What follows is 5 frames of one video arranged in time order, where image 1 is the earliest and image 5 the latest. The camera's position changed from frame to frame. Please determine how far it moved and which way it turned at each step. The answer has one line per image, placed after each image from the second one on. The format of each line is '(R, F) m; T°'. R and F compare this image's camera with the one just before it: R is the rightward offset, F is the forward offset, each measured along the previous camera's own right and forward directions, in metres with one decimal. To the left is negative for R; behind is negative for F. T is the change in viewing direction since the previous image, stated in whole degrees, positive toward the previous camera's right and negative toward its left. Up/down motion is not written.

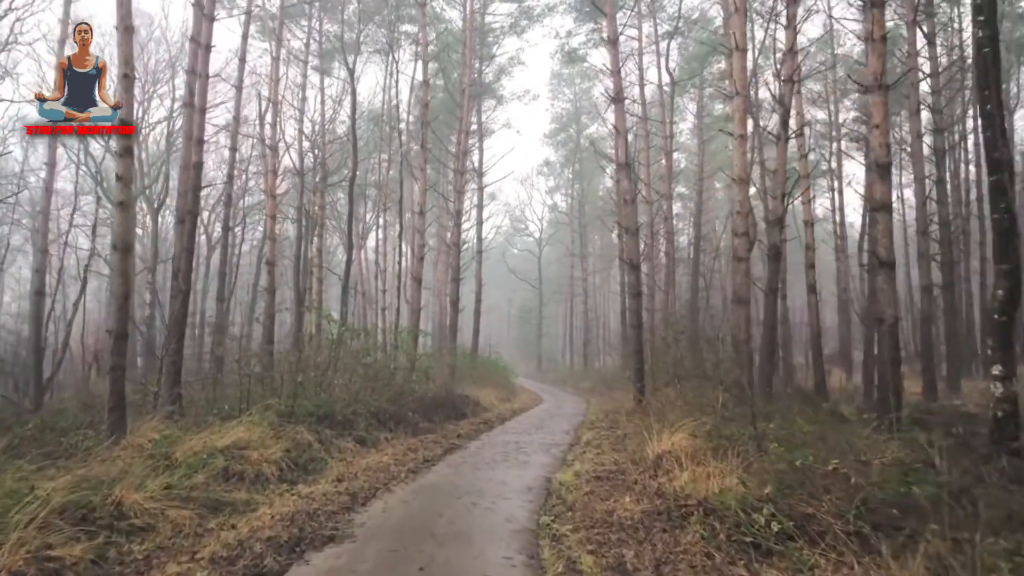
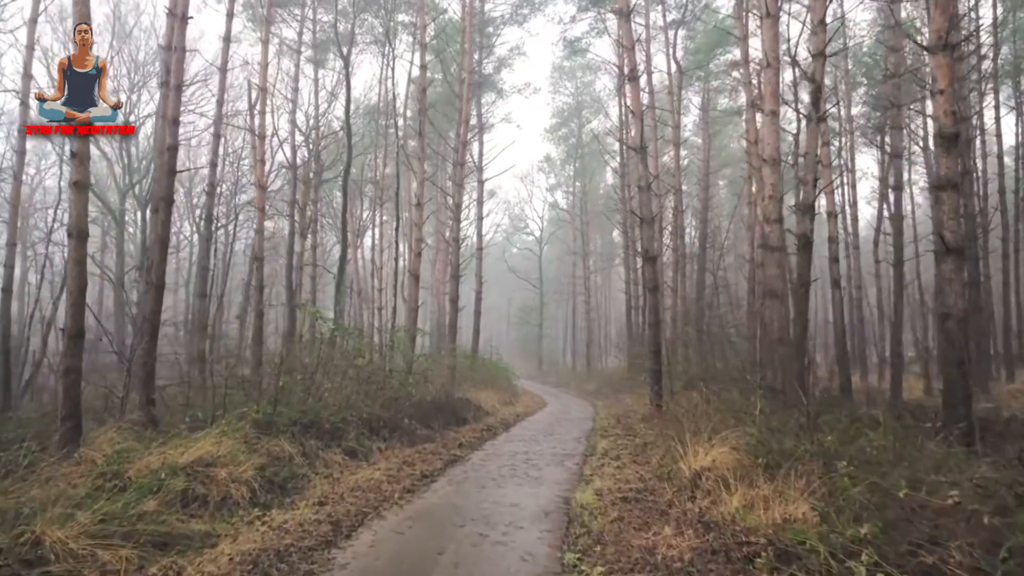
(-0.1, +0.9) m; 0°
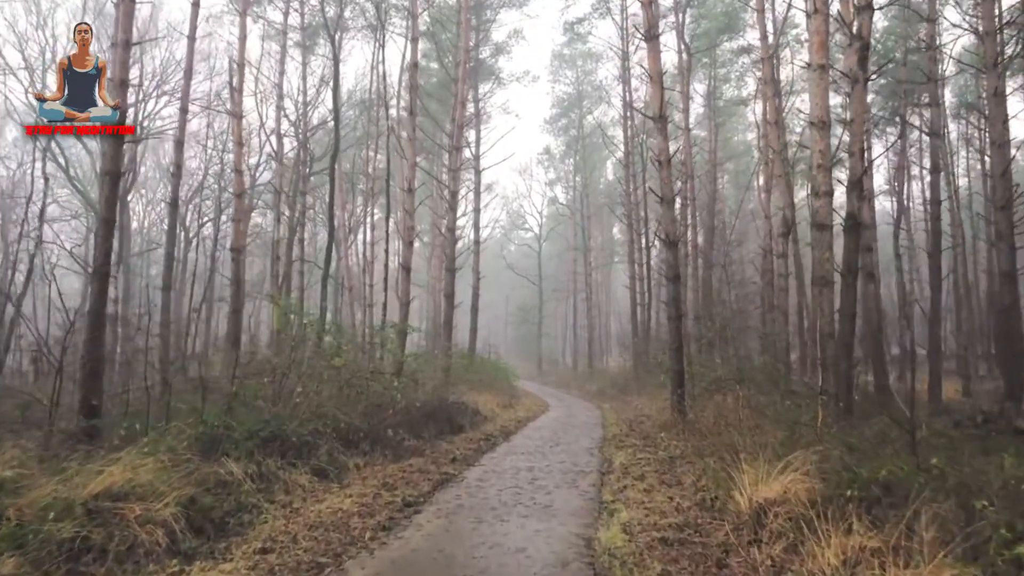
(0.0, +1.3) m; 0°
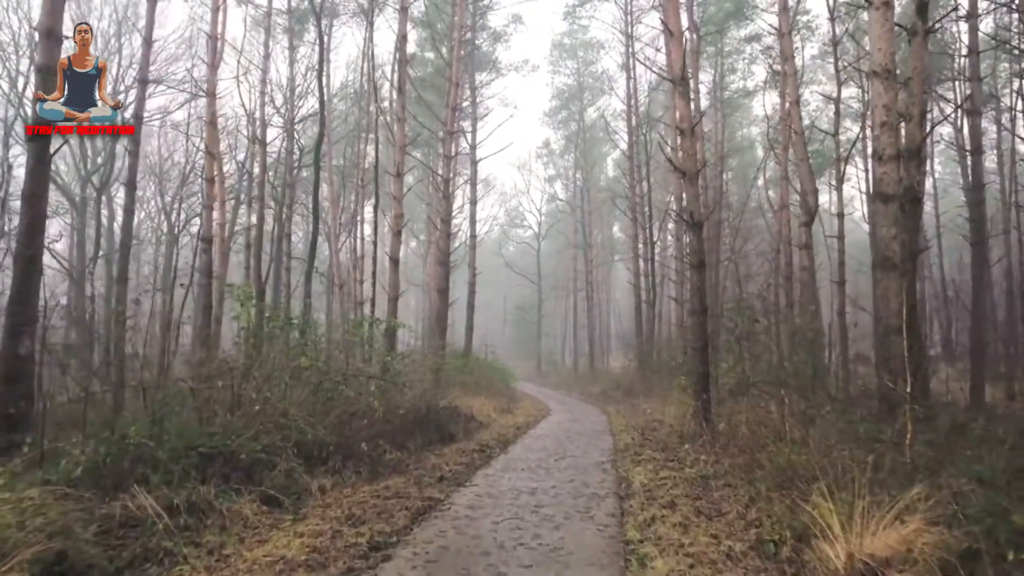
(0.0, +1.2) m; 0°
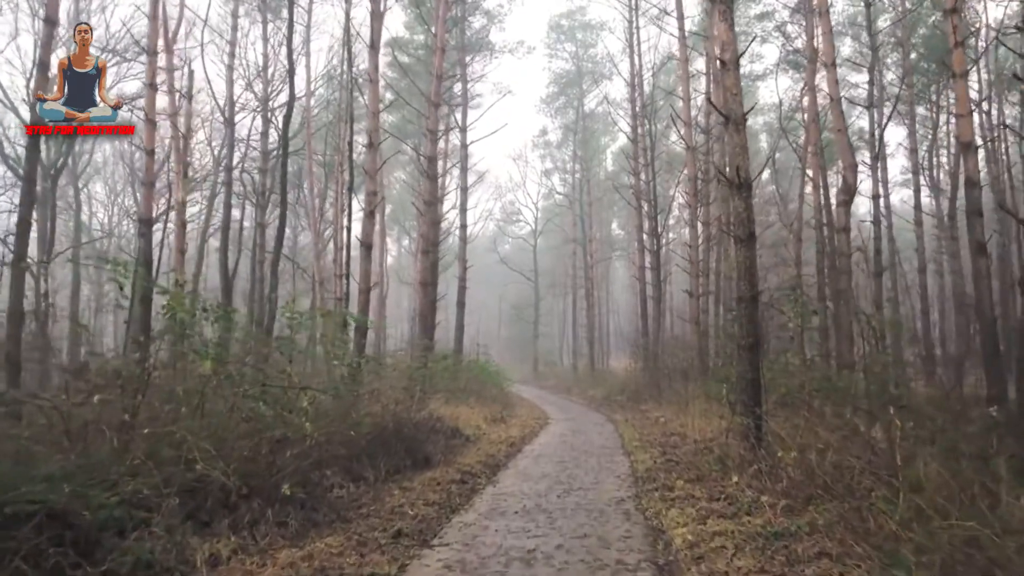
(+0.1, +1.9) m; 0°
